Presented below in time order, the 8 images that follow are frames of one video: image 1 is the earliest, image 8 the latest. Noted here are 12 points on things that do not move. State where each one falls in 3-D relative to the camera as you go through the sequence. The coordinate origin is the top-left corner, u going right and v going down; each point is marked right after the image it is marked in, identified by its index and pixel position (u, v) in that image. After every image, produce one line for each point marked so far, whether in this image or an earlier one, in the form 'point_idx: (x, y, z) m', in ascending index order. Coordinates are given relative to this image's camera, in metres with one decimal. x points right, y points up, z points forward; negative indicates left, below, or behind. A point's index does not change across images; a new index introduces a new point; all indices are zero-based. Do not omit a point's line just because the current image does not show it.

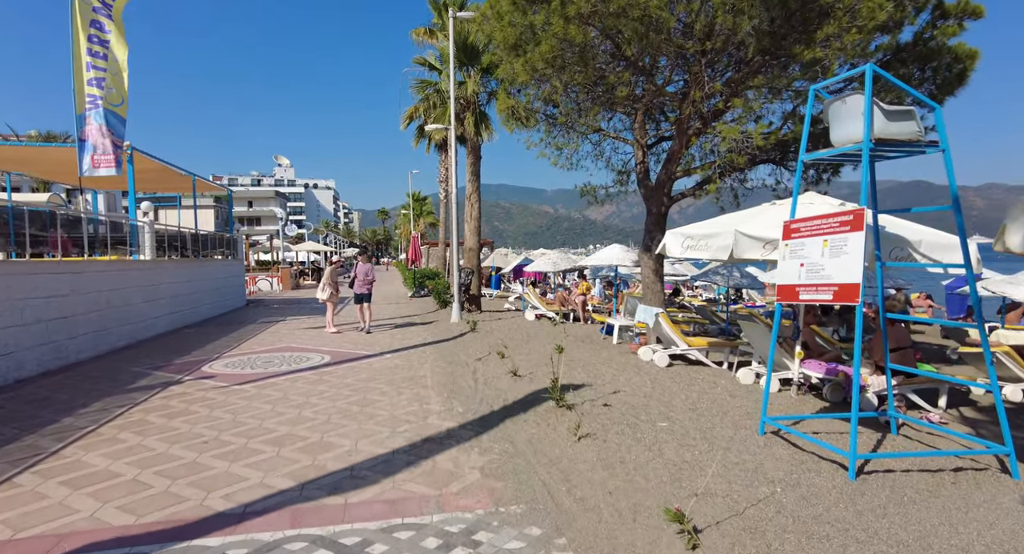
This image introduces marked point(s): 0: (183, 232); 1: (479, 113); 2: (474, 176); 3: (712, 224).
0: (-8.8, +1.2, +13.1) m
1: (-0.9, +4.4, +13.2) m
2: (-1.1, +2.8, +14.0) m
3: (+2.3, +0.6, +5.7) m
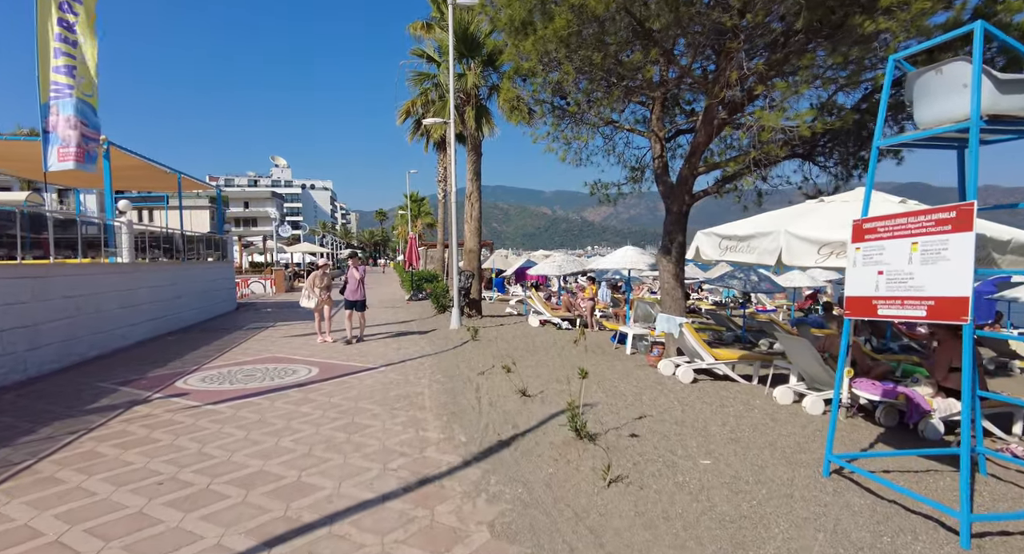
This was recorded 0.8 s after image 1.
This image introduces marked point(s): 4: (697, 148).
0: (-8.7, +1.1, +12.4) m
1: (-0.8, +4.3, +12.5) m
2: (-1.0, +2.8, +13.3) m
3: (+2.4, +0.5, +5.0) m
4: (+2.5, +1.7, +6.7) m
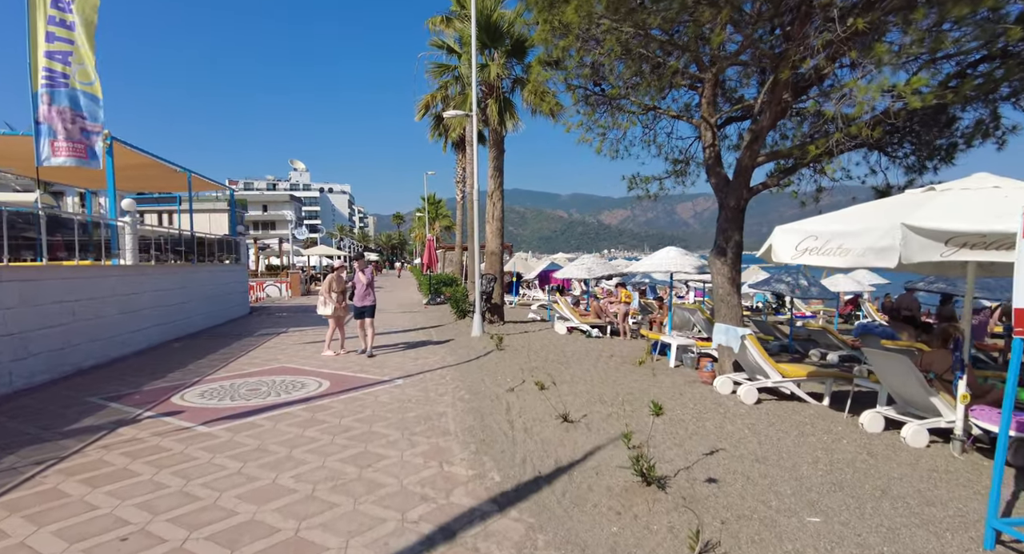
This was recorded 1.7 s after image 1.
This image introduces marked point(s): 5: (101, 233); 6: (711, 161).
0: (-8.1, +1.0, +11.9) m
1: (-0.2, +4.2, +11.8) m
2: (-0.4, +2.7, +12.6) m
3: (+2.8, +0.5, +4.1) m
4: (+2.9, +1.7, +5.8) m
5: (-7.2, +0.8, +8.6) m
6: (+2.6, +1.5, +6.6) m
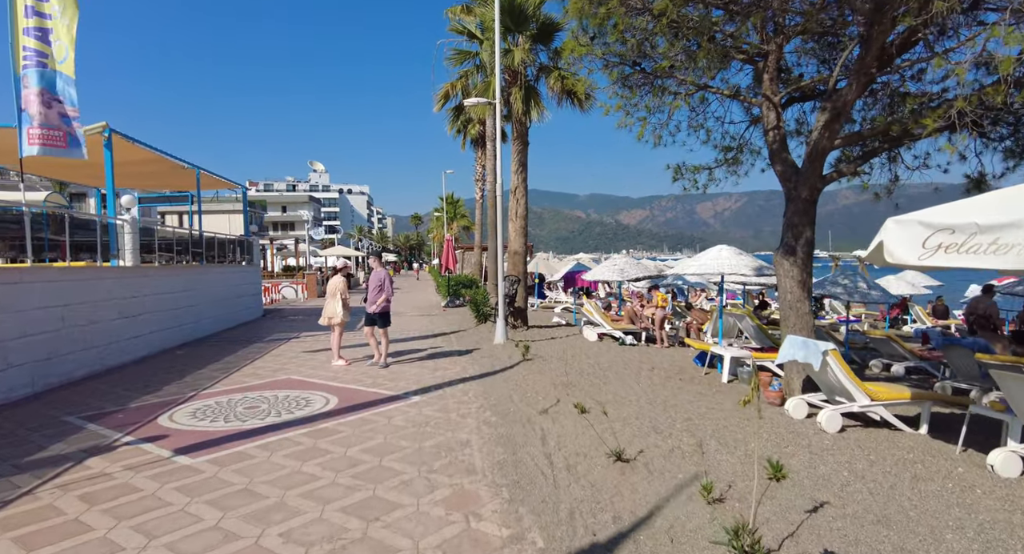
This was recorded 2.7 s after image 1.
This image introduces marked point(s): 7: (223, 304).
0: (-7.6, +1.0, +11.3) m
1: (+0.3, +4.2, +11.0) m
2: (+0.2, +2.6, +11.7) m
3: (+3.1, +0.5, +3.2) m
4: (+3.3, +1.7, +4.9) m
5: (-6.7, +0.7, +8.0) m
6: (+3.0, +1.5, +5.7) m
7: (-7.9, -0.7, +13.3) m
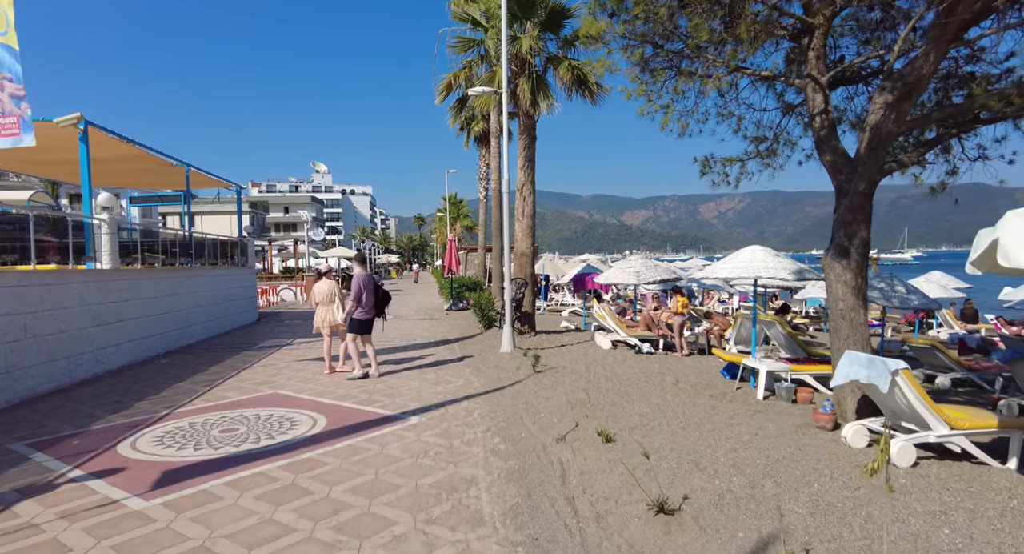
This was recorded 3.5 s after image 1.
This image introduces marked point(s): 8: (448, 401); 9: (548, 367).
0: (-7.4, +0.9, +10.7) m
1: (+0.5, +4.1, +10.3) m
2: (+0.3, +2.6, +11.1) m
3: (+3.2, +0.4, +2.5) m
4: (+3.4, +1.6, +4.2) m
5: (-6.6, +0.7, +7.3) m
6: (+3.1, +1.5, +5.0) m
7: (-7.7, -0.8, +12.7) m
8: (-0.8, -1.5, +6.0) m
9: (+0.6, -1.4, +7.6) m
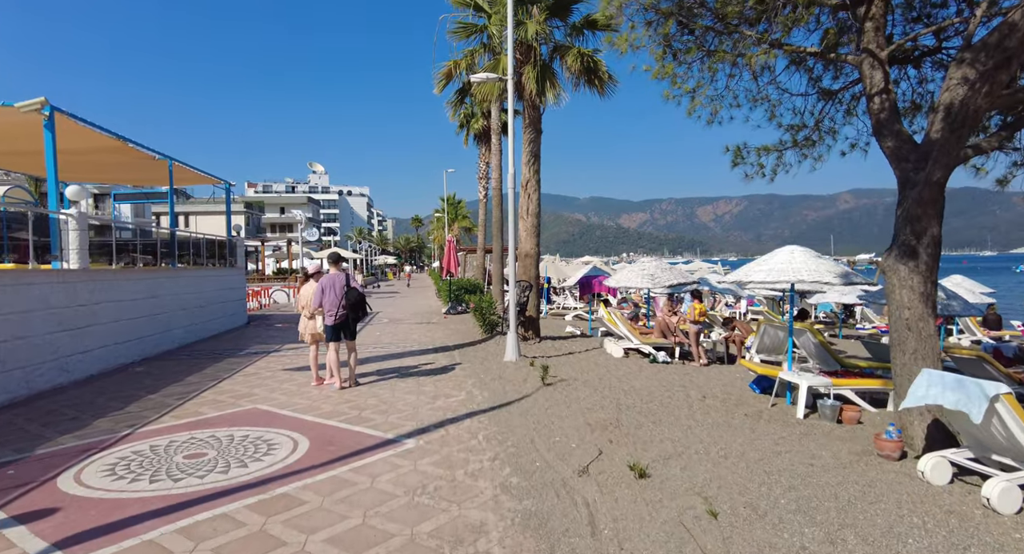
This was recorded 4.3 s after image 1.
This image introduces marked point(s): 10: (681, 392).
0: (-7.3, +0.9, +10.0) m
1: (+0.6, +4.1, +9.6) m
2: (+0.4, +2.5, +10.4) m
3: (+3.3, +0.4, +1.8) m
4: (+3.5, +1.6, +3.5) m
5: (-6.5, +0.6, +6.6) m
6: (+3.2, +1.4, +4.3) m
7: (-7.6, -0.8, +11.9) m
8: (-0.7, -1.5, +5.3) m
9: (+0.7, -1.4, +6.9) m
10: (+2.1, -1.4, +6.2) m
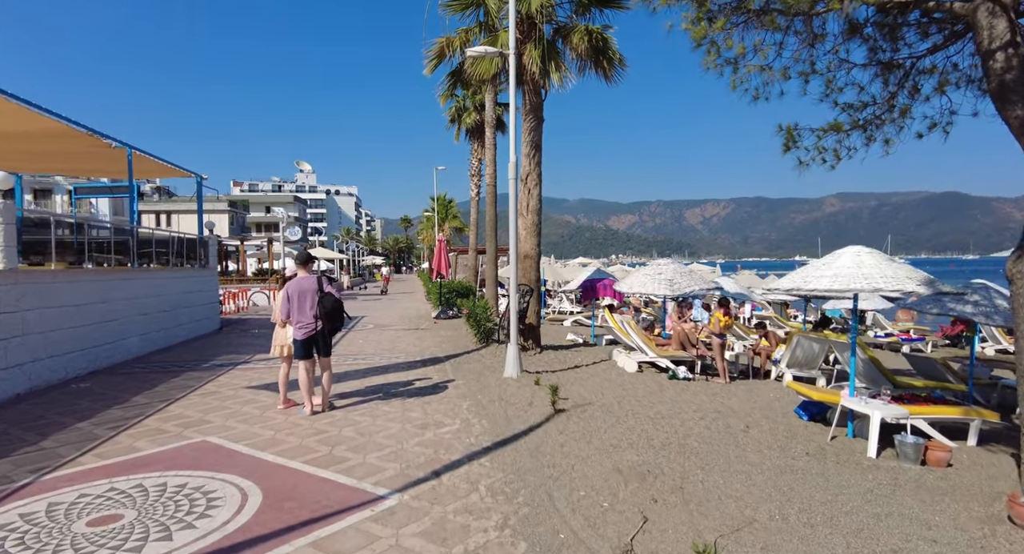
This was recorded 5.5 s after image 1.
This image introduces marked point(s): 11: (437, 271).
0: (-7.3, +0.9, +8.8) m
1: (+0.6, +4.0, +8.6) m
2: (+0.4, +2.4, +9.4) m
3: (+3.5, +0.3, +0.9) m
4: (+3.6, +1.5, +2.5) m
5: (-6.4, +0.6, +5.4) m
6: (+3.3, +1.4, +3.4) m
7: (-7.7, -0.9, +10.7) m
8: (-0.6, -1.6, +4.2) m
9: (+0.7, -1.5, +5.9) m
10: (+2.2, -1.5, +5.3) m
11: (-2.7, +0.2, +17.5) m
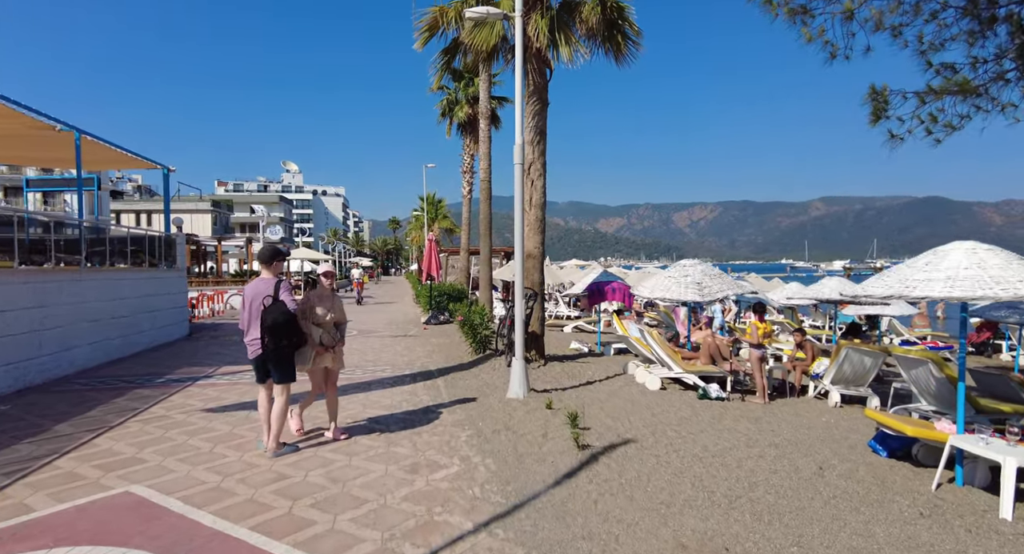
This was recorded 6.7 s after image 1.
0: (-7.3, +0.8, +7.5) m
1: (+0.6, +4.0, +7.5) m
2: (+0.4, +2.4, +8.3) m
3: (+3.7, +0.3, -0.1) m
4: (+3.8, +1.5, +1.6) m
5: (-6.3, +0.6, +4.2) m
6: (+3.5, +1.3, +2.3) m
7: (-7.7, -0.9, +9.5) m
8: (-0.5, -1.6, +3.1) m
9: (+0.8, -1.5, +4.8) m
10: (+2.3, -1.5, +4.2) m
11: (-2.8, +0.1, +16.3) m
